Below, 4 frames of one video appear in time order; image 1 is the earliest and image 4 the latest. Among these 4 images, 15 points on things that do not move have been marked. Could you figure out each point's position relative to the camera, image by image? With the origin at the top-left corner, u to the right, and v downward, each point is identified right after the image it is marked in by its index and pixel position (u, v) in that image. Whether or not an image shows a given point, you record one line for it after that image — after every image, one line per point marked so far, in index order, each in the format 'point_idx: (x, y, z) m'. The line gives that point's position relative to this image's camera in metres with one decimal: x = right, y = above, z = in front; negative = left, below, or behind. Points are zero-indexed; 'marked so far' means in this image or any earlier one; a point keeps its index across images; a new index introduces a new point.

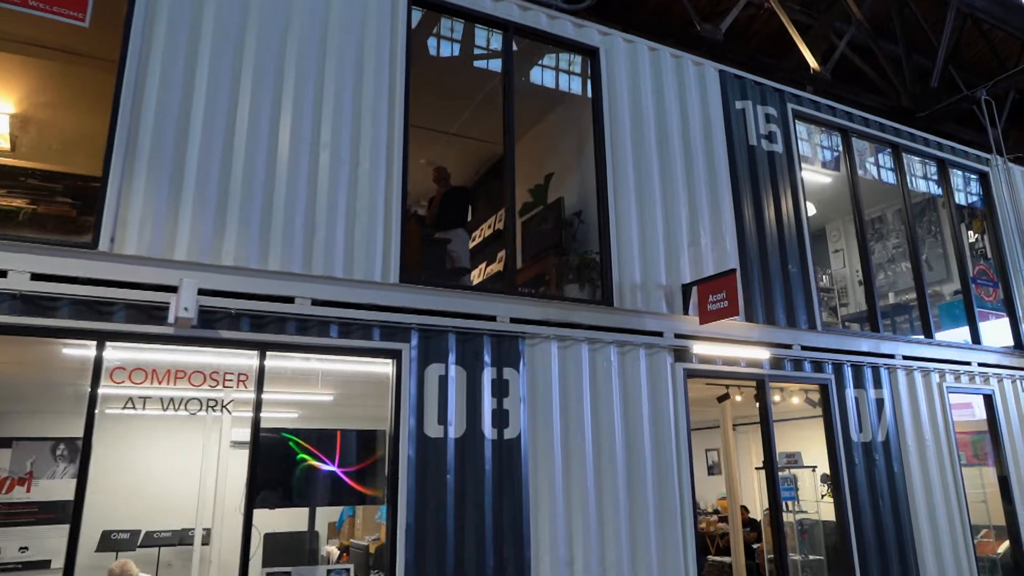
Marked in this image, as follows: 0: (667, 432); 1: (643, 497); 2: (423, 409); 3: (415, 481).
0: (+1.0, -0.9, +5.0) m
1: (+0.8, -1.3, +4.8) m
2: (-0.5, -0.7, +4.2) m
3: (-0.5, -1.0, +4.1) m
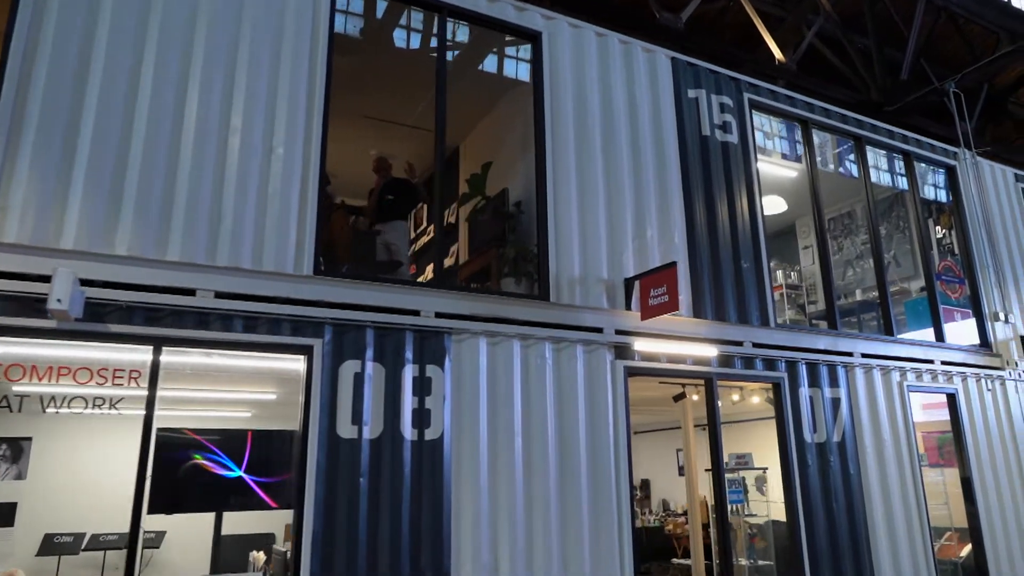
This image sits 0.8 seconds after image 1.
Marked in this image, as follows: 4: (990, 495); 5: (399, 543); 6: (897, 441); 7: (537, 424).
0: (+0.6, -0.9, +4.8) m
1: (+0.4, -1.3, +4.6) m
2: (-0.9, -0.6, +4.0) m
3: (-0.9, -1.0, +3.9) m
4: (+4.2, -1.8, +6.8) m
5: (-0.6, -1.3, +4.0) m
6: (+3.2, -1.3, +6.3) m
7: (+0.1, -0.8, +4.6) m
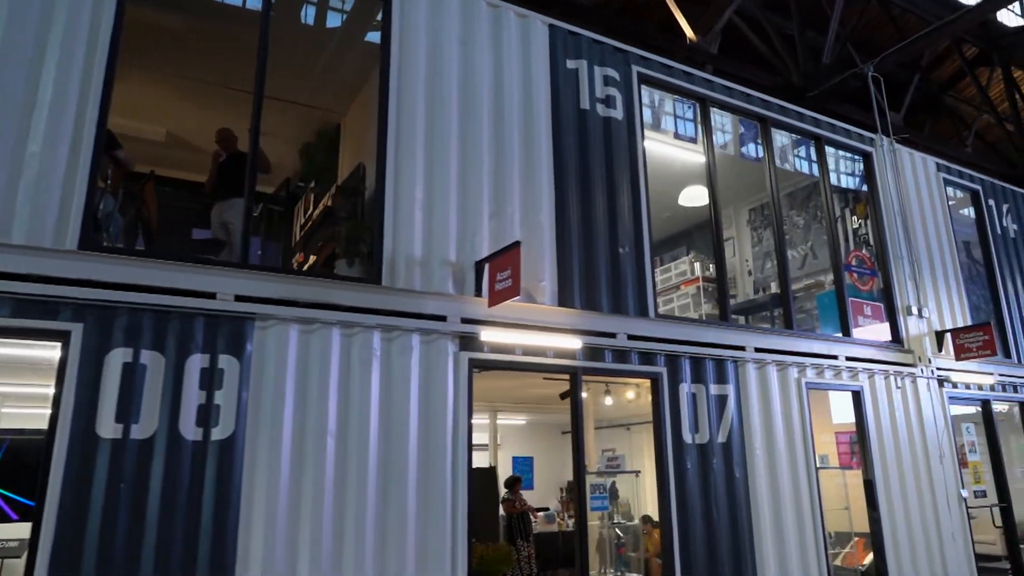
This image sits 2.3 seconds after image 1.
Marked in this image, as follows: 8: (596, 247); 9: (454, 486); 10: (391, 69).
0: (-0.4, -0.8, +4.3) m
1: (-0.6, -1.2, +4.1) m
2: (-1.9, -0.5, +3.4) m
3: (-1.9, -0.9, +3.3) m
4: (+3.2, -1.7, +6.4) m
5: (-1.5, -1.2, +3.4) m
6: (+2.1, -1.2, +5.9) m
7: (-0.8, -0.7, +4.0) m
8: (+0.6, +0.3, +5.3) m
9: (-0.3, -1.1, +4.2) m
10: (-0.7, +1.4, +4.8) m
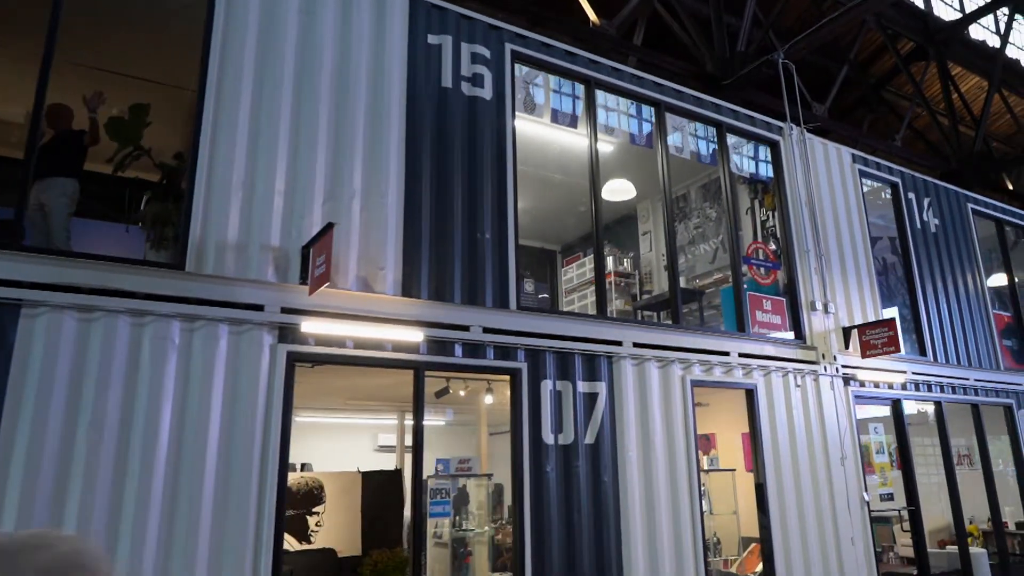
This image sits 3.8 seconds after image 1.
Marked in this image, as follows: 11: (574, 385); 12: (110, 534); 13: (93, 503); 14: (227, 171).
0: (-1.3, -0.7, +3.9) m
1: (-1.5, -1.1, +3.7) m
2: (-2.8, -0.4, +3.0) m
3: (-2.8, -0.8, +2.9) m
4: (+2.2, -1.7, +6.0) m
5: (-2.5, -1.1, +3.0) m
6: (+1.2, -1.1, +5.5) m
7: (-1.8, -0.6, +3.7) m
8: (-0.4, +0.3, +4.9) m
9: (-1.3, -1.0, +3.9) m
10: (-1.7, +1.4, +4.4) m
11: (+0.4, -0.7, +5.2) m
12: (-1.8, -1.2, +3.5) m
13: (-1.9, -1.0, +3.4) m
14: (-1.5, +0.6, +4.2) m
